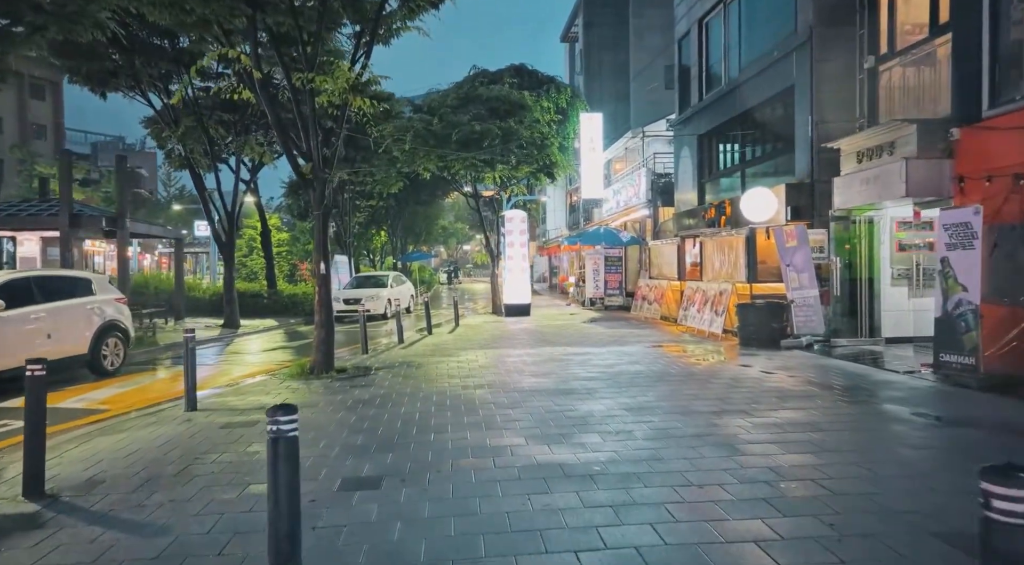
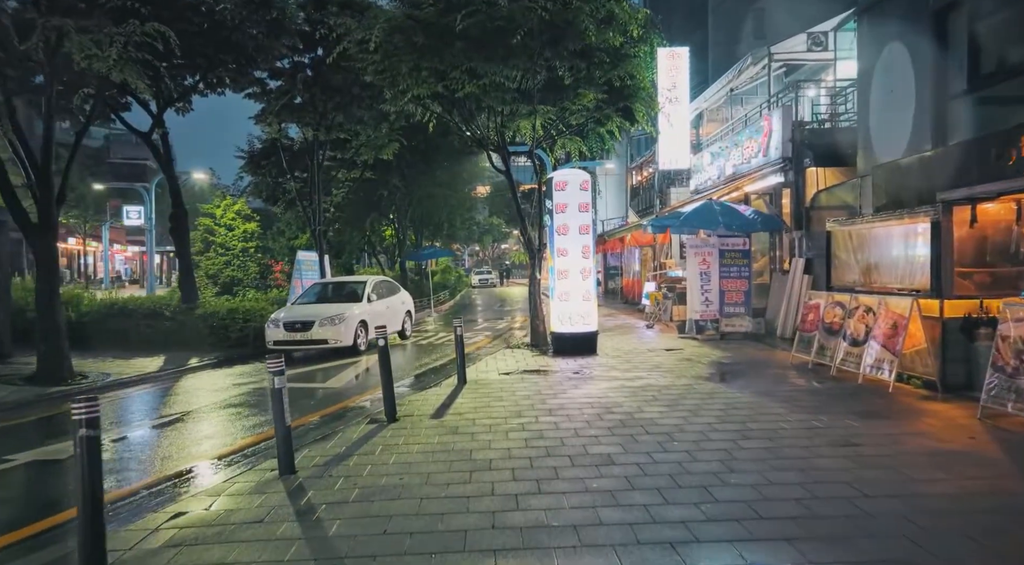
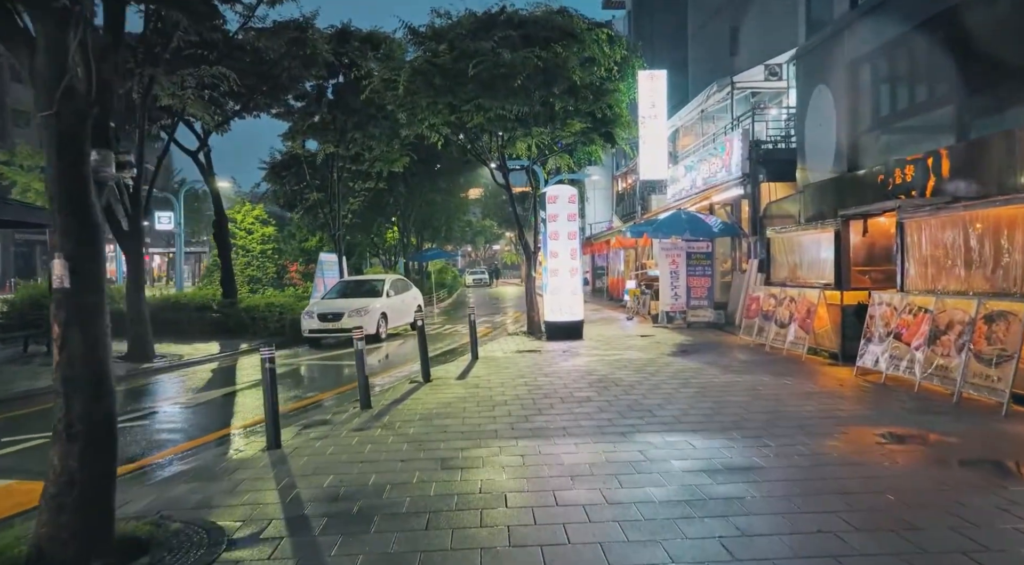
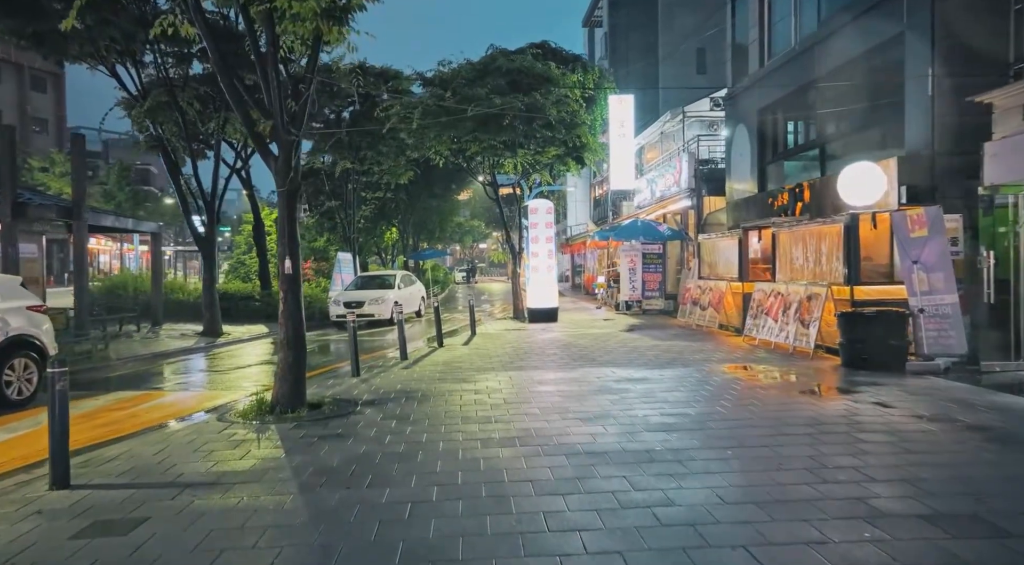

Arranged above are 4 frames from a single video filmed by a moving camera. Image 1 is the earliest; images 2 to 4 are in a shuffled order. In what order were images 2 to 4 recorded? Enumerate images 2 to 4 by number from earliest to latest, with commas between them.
4, 3, 2
